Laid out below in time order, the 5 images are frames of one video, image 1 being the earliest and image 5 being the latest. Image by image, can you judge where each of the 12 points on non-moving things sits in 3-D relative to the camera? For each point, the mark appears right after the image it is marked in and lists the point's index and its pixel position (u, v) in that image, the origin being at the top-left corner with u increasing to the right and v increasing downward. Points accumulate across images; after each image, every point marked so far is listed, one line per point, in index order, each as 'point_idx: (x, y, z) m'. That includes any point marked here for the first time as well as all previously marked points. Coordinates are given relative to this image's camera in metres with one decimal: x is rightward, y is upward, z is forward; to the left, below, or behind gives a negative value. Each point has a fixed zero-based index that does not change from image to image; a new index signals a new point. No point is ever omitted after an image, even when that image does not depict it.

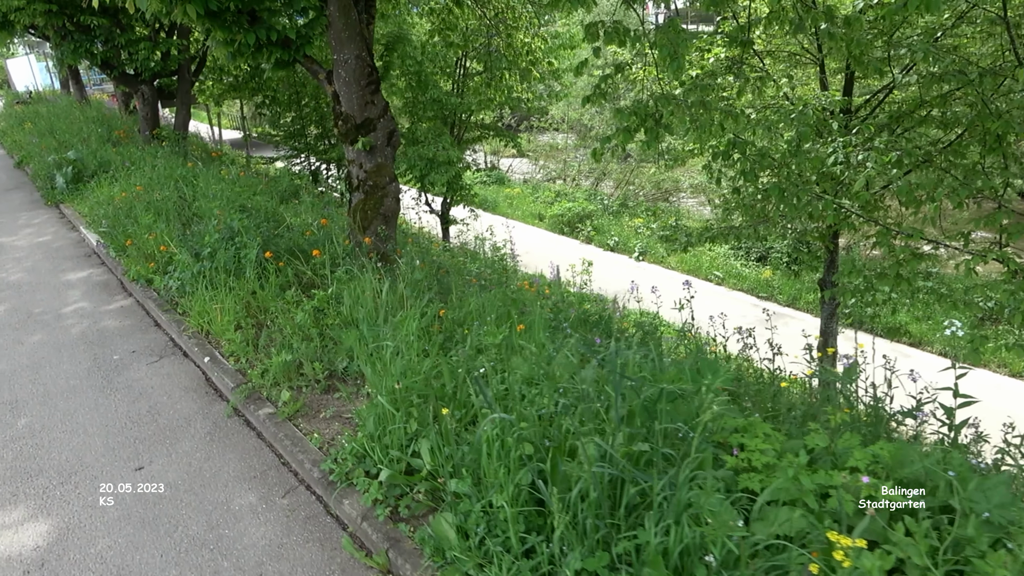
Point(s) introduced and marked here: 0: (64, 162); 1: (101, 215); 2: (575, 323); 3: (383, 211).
0: (-5.3, +1.5, +8.9) m
1: (-3.6, +0.6, +6.7) m
2: (+0.3, -0.2, +4.3) m
3: (-1.0, +0.6, +5.7) m
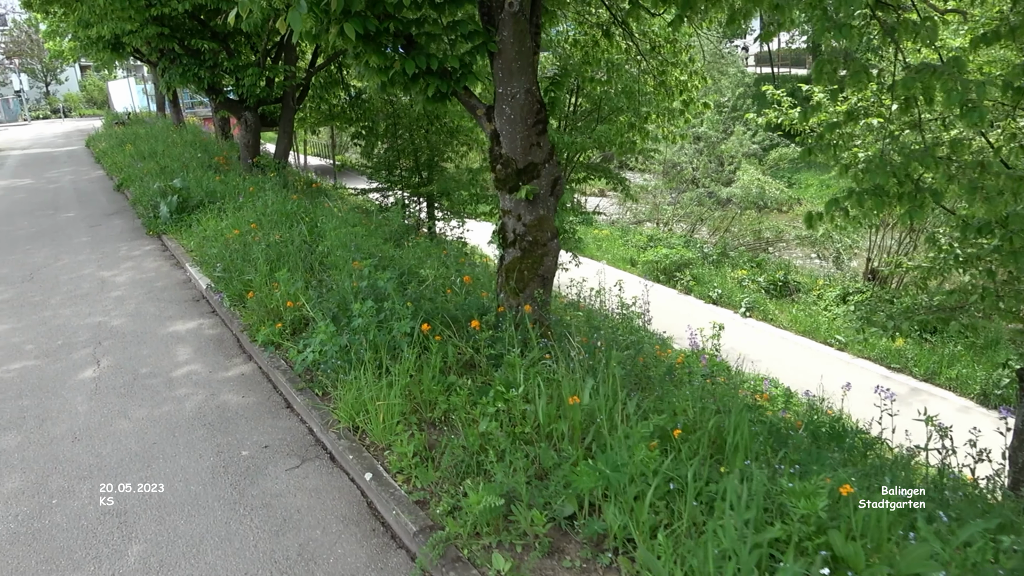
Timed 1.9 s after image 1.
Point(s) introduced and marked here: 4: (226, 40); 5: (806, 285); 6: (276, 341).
0: (-3.8, +1.1, +8.4) m
1: (-2.3, +0.3, +6.0) m
2: (+1.3, -0.7, +3.3) m
3: (+0.2, +0.1, +4.8) m
4: (-4.5, +3.9, +11.9) m
5: (+5.8, +0.1, +15.3) m
6: (-1.3, -0.3, +4.3) m
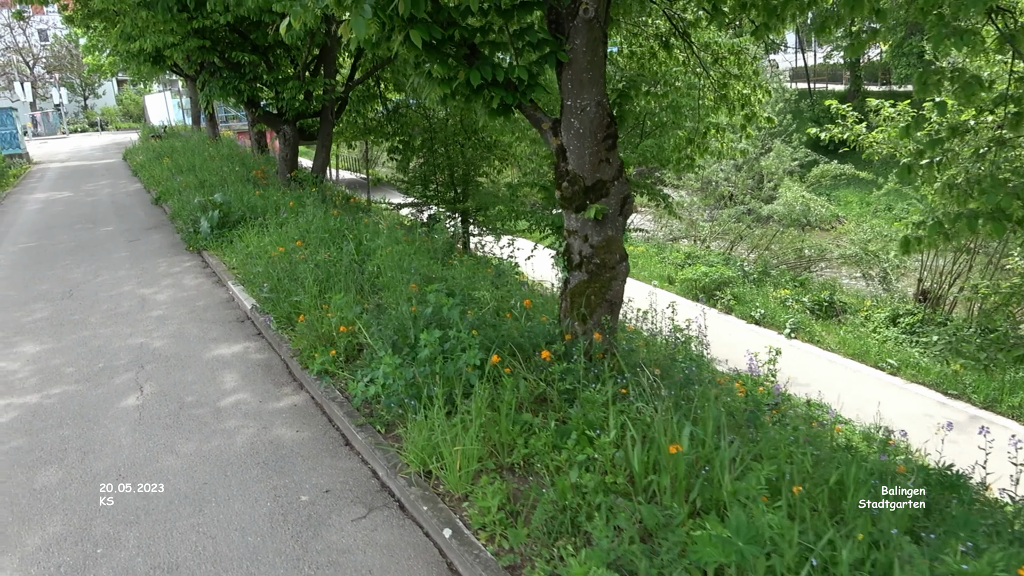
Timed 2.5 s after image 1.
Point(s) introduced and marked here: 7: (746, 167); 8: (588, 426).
0: (-3.3, +0.9, +8.2) m
1: (-1.9, +0.1, +5.8) m
2: (+1.6, -0.8, +2.9) m
3: (+0.6, -0.1, +4.5) m
4: (-3.8, +3.6, +11.8) m
5: (+6.6, -0.3, +14.8) m
6: (-1.0, -0.4, +4.0) m
7: (+6.0, +3.1, +19.7) m
8: (+0.3, -0.5, +3.0) m
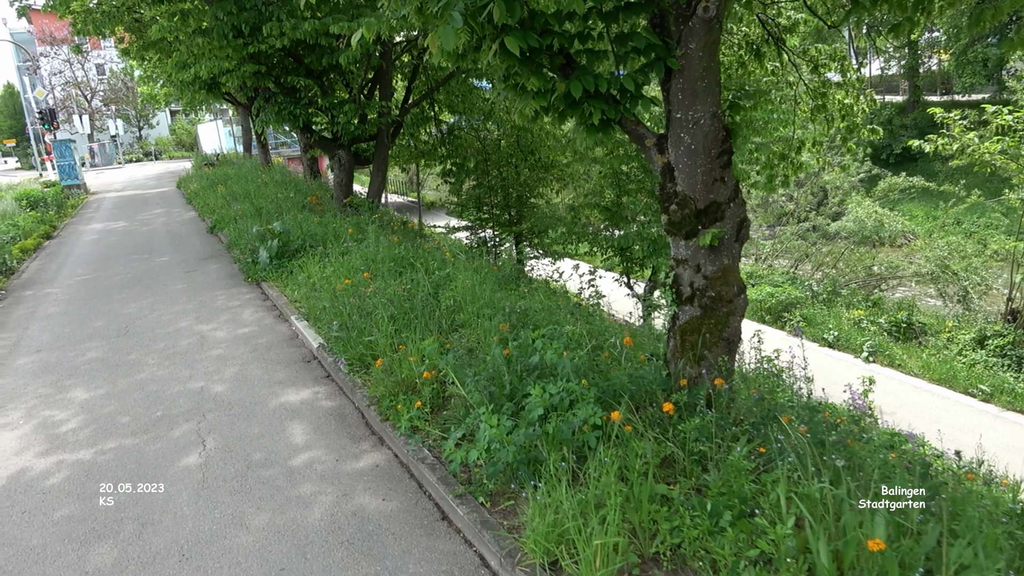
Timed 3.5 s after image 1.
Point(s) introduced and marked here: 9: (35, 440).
0: (-2.5, +0.6, +7.9) m
1: (-1.3, -0.2, +5.3) m
2: (+2.1, -0.9, +2.2) m
3: (+1.1, -0.2, +4.0) m
4: (-2.9, +3.2, +11.6) m
5: (+7.7, -0.7, +13.9) m
6: (-0.4, -0.6, +3.5) m
7: (+7.4, +2.6, +18.8) m
8: (+0.8, -0.7, +2.5) m
9: (-2.6, -0.8, +4.2) m
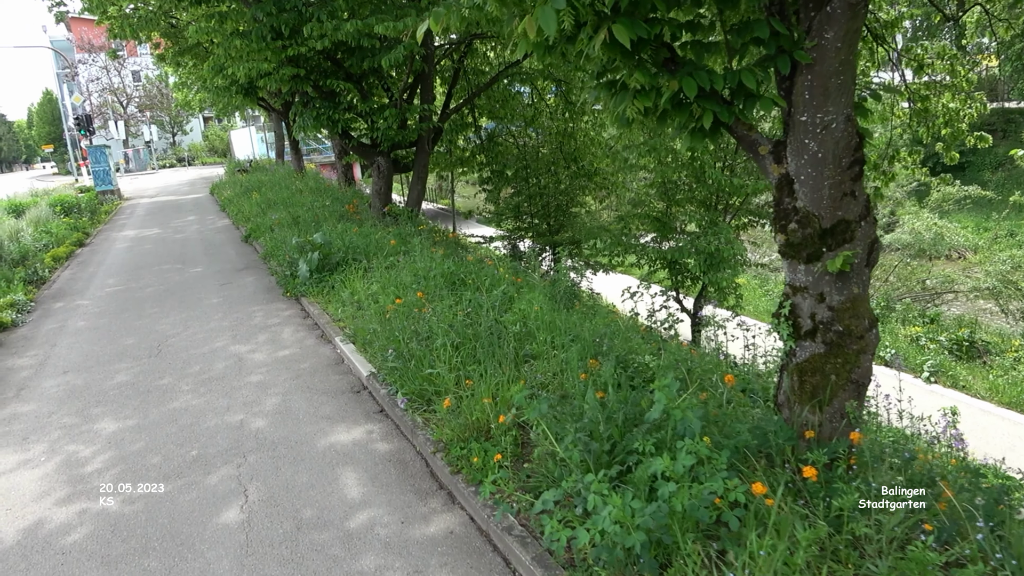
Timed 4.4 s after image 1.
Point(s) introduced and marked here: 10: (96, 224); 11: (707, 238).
0: (-2.0, +0.4, +7.4) m
1: (-0.9, -0.3, +4.8) m
2: (+2.4, -1.1, +1.6) m
3: (+1.5, -0.4, +3.4) m
4: (-2.2, +3.0, +11.2) m
5: (+8.4, -1.0, +13.0) m
6: (-0.1, -0.8, +3.0) m
7: (+8.3, +2.3, +18.0) m
8: (+1.1, -0.8, +1.9) m
9: (-2.2, -0.9, +3.7) m
10: (-8.5, +1.3, +15.7) m
11: (+2.6, +0.7, +10.4) m
